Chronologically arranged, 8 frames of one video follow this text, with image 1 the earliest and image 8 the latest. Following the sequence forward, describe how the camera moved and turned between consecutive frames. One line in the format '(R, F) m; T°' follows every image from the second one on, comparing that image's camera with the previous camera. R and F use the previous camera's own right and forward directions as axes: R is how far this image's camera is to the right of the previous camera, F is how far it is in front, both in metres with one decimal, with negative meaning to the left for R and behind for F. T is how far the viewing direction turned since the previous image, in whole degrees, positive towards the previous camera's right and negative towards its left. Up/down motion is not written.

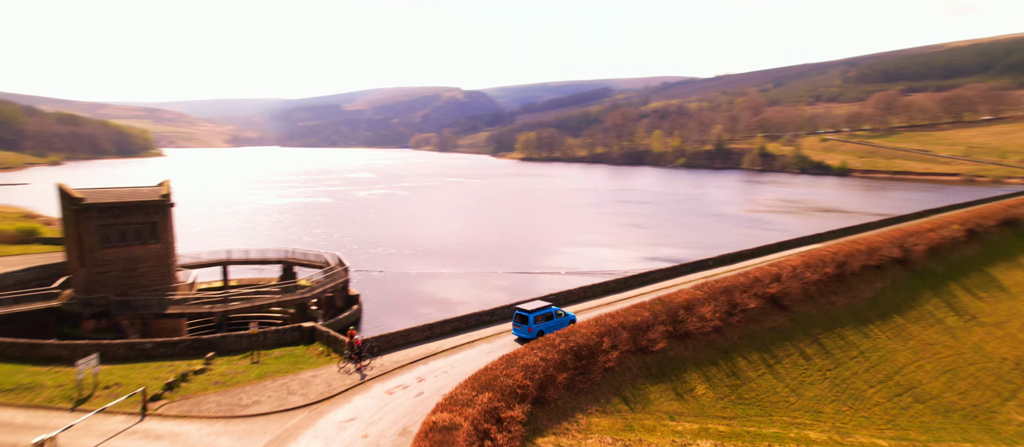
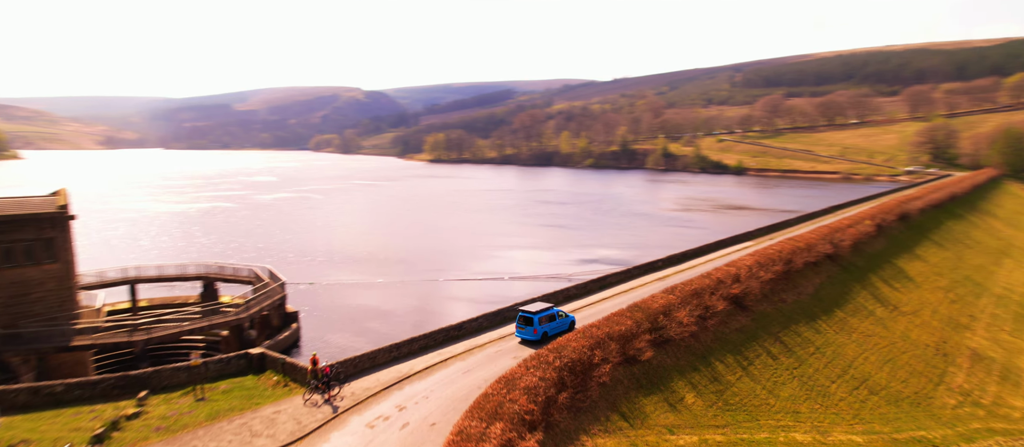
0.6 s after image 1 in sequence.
(-1.8, +0.8) m; +9°
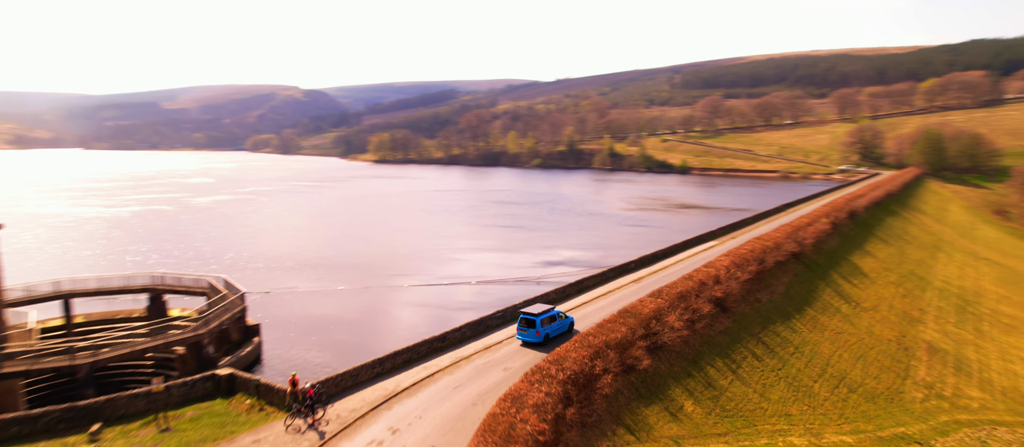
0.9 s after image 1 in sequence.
(-1.2, +0.6) m; +5°
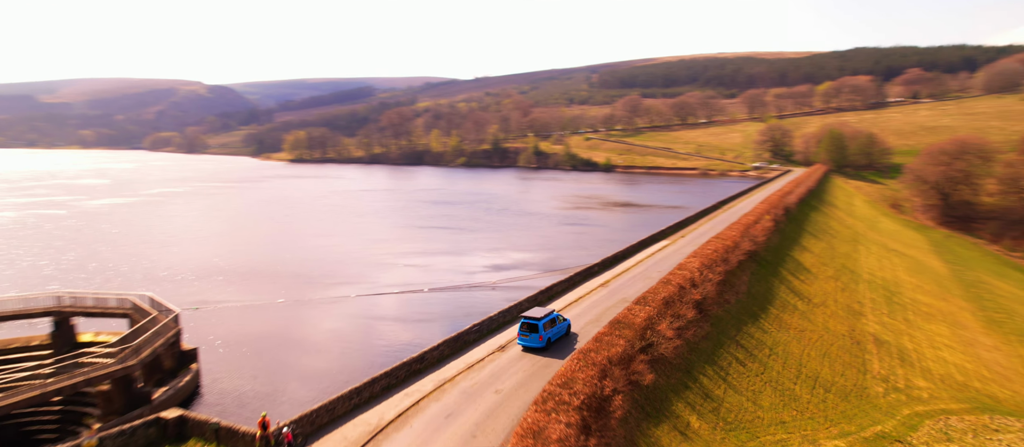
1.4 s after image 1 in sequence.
(-1.8, +1.1) m; +8°
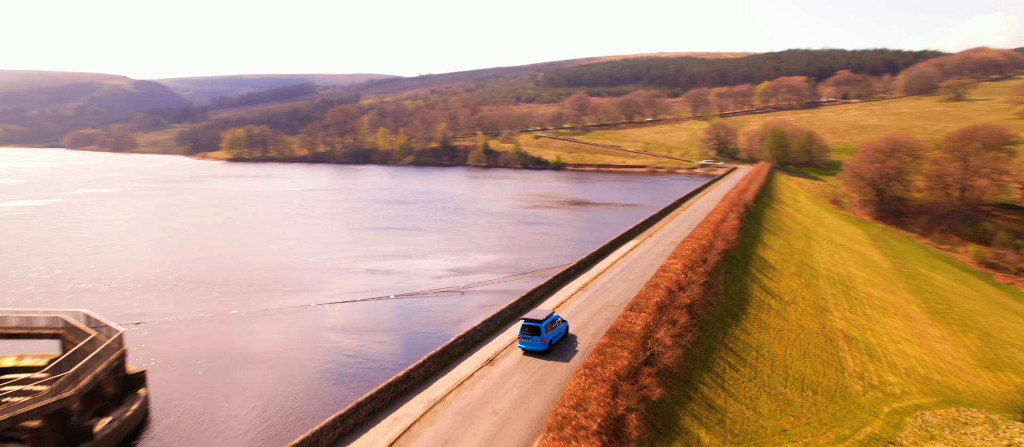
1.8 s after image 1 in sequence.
(-1.3, +1.0) m; +5°
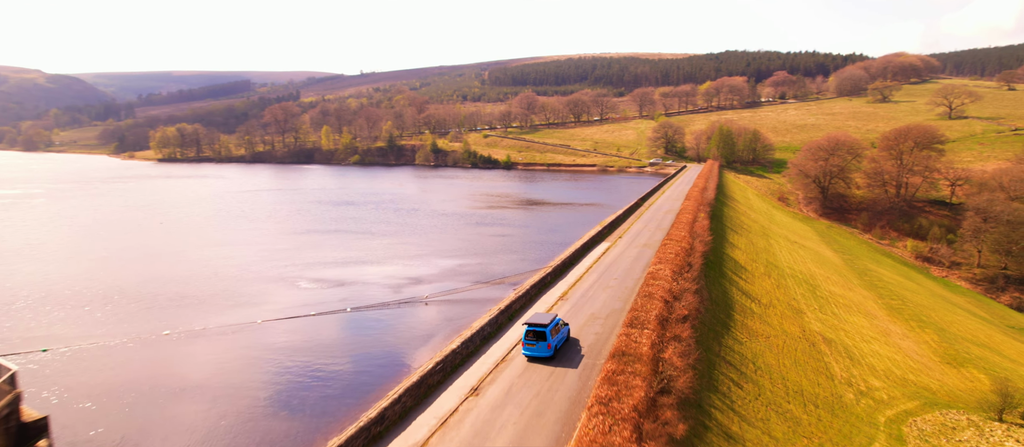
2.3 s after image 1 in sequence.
(-1.1, +2.2) m; +6°
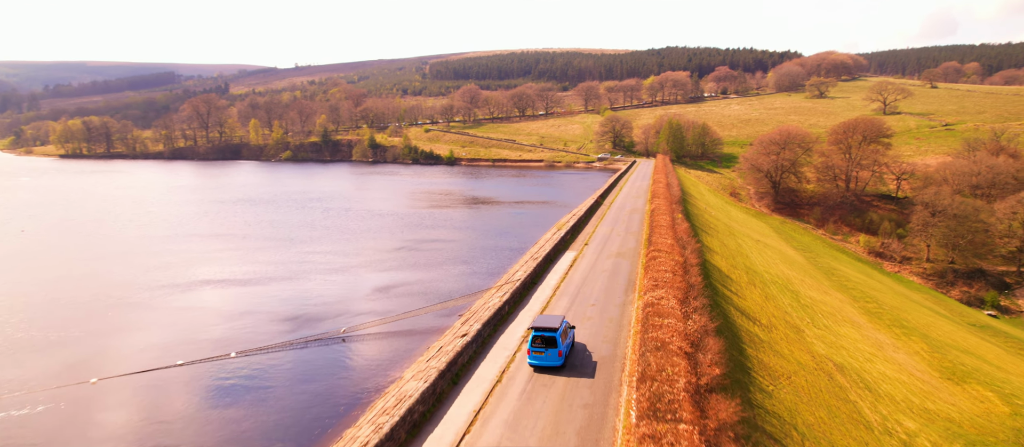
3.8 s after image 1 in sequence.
(-0.1, +6.2) m; +6°
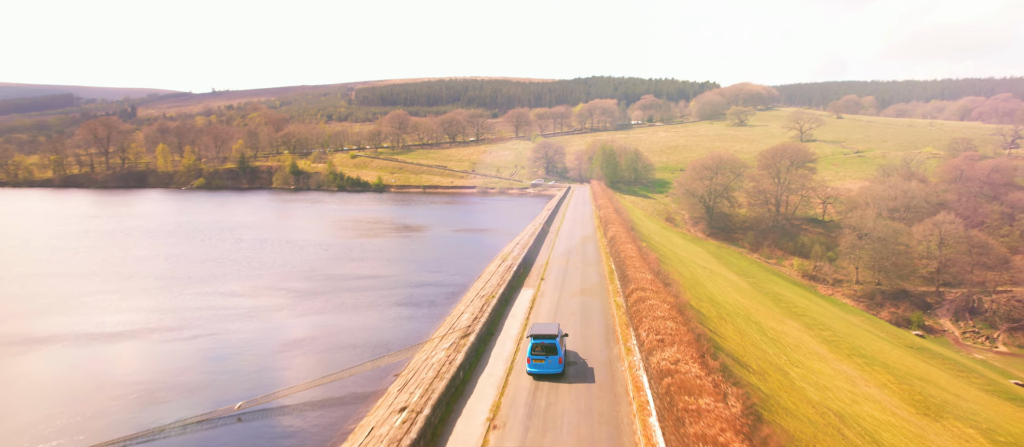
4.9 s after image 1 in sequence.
(-0.7, +4.4) m; +8°
